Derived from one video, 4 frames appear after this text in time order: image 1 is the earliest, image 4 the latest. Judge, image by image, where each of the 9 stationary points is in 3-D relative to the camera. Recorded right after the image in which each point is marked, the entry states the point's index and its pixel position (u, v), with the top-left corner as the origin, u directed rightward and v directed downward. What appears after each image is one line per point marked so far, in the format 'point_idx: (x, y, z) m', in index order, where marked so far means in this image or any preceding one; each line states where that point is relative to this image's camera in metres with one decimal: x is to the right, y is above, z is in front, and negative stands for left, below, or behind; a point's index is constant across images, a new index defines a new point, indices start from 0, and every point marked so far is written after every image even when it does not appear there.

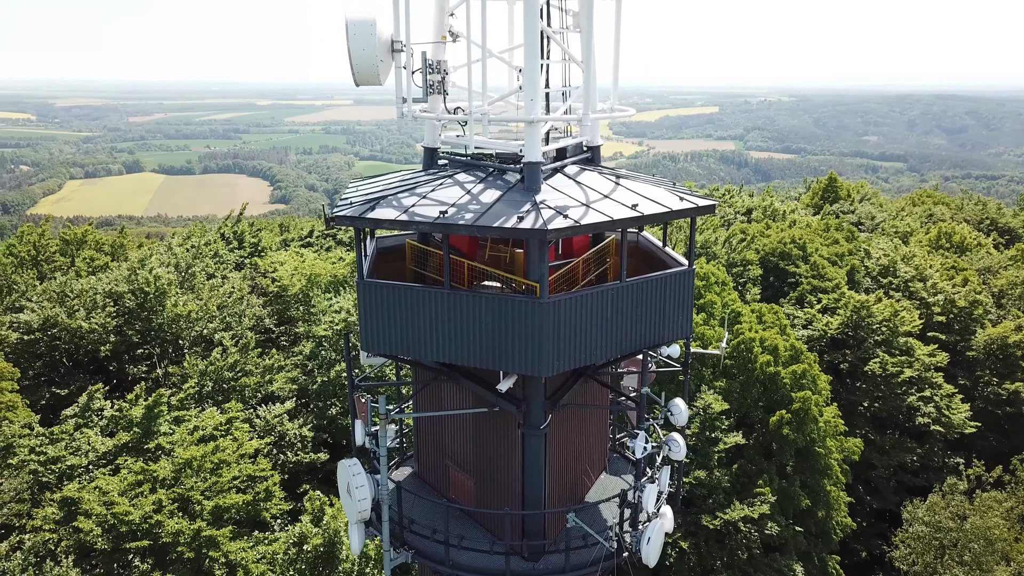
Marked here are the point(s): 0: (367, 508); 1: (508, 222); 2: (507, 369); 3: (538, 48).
0: (-2.7, -4.0, +12.7) m
1: (-0.1, +1.0, +10.7) m
2: (-0.1, -1.3, +11.5) m
3: (+0.4, +4.0, +11.5) m
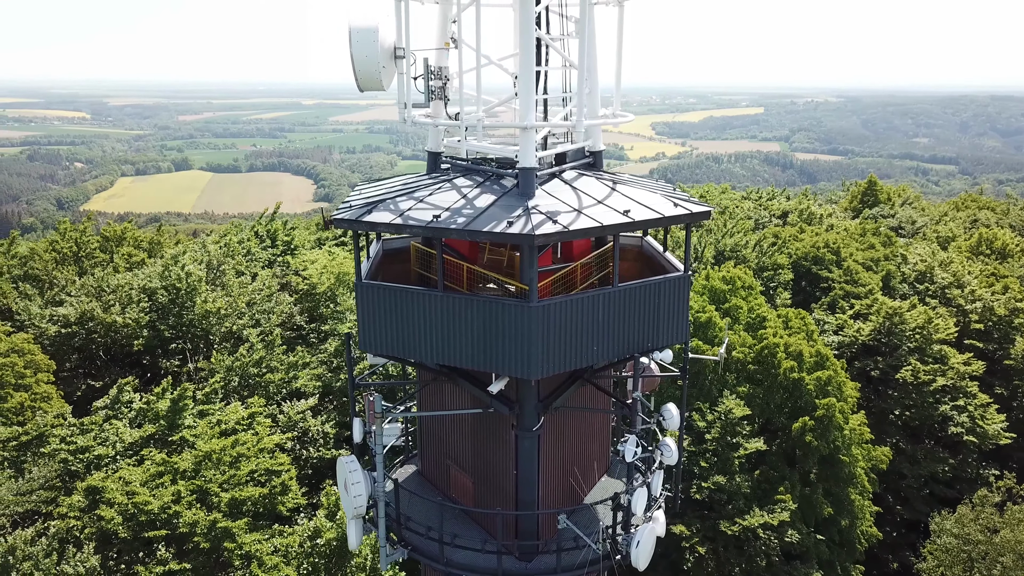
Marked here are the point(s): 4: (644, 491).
0: (-2.8, -4.0, +13.0) m
1: (-0.2, +1.0, +10.9) m
2: (-0.3, -1.4, +11.7) m
3: (+0.4, +3.9, +11.6) m
4: (+2.3, -3.5, +12.2) m
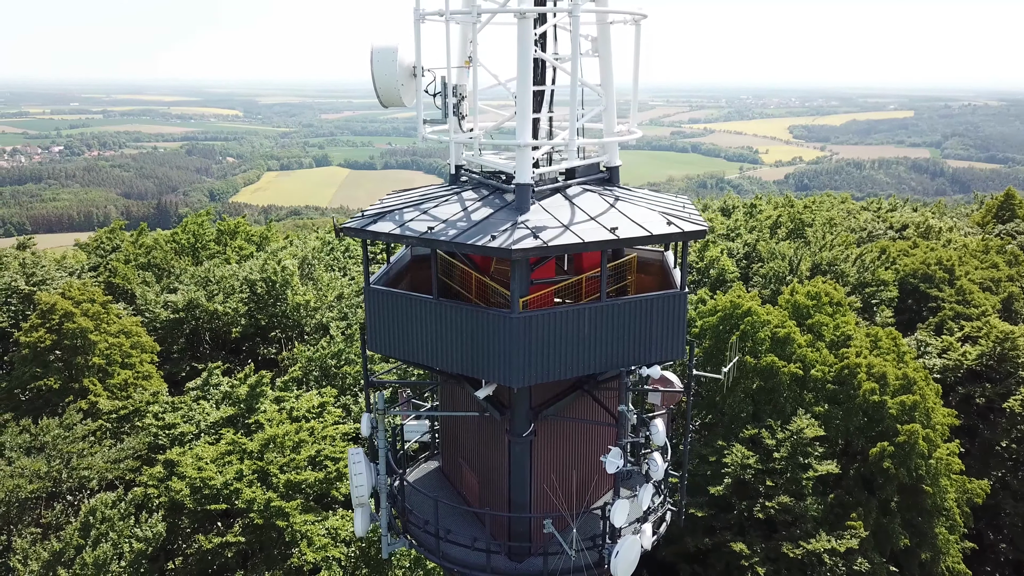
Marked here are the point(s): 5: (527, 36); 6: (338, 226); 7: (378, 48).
0: (-2.9, -4.1, +13.9) m
1: (-0.5, +0.8, +11.4) m
2: (-0.5, -1.6, +12.3) m
3: (+0.3, +3.7, +12.1) m
4: (+2.0, -3.8, +12.3) m
5: (+0.3, +4.3, +11.9) m
6: (-3.3, +1.2, +13.0) m
7: (-2.7, +4.8, +13.9) m
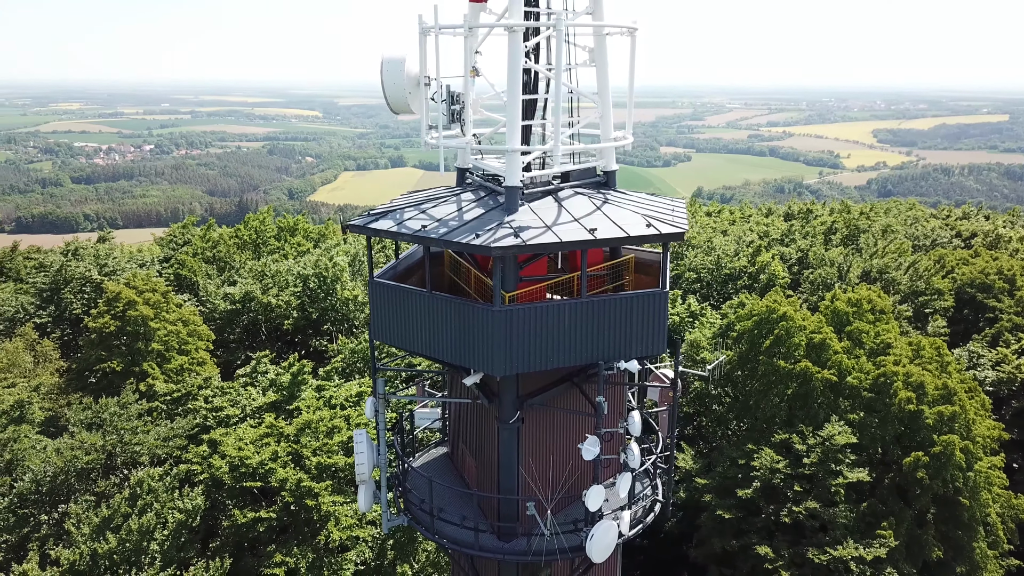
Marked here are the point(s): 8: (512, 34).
0: (-3.1, -4.0, +15.0) m
1: (-0.8, +0.9, +12.3) m
2: (-0.7, -1.5, +13.2) m
3: (+0.2, +3.8, +12.9) m
4: (+1.7, -3.8, +13.1) m
5: (+0.1, +4.4, +12.8) m
6: (-3.4, +1.3, +14.2) m
7: (-2.7, +4.9, +15.0) m
8: (0.0, +4.6, +12.7) m
